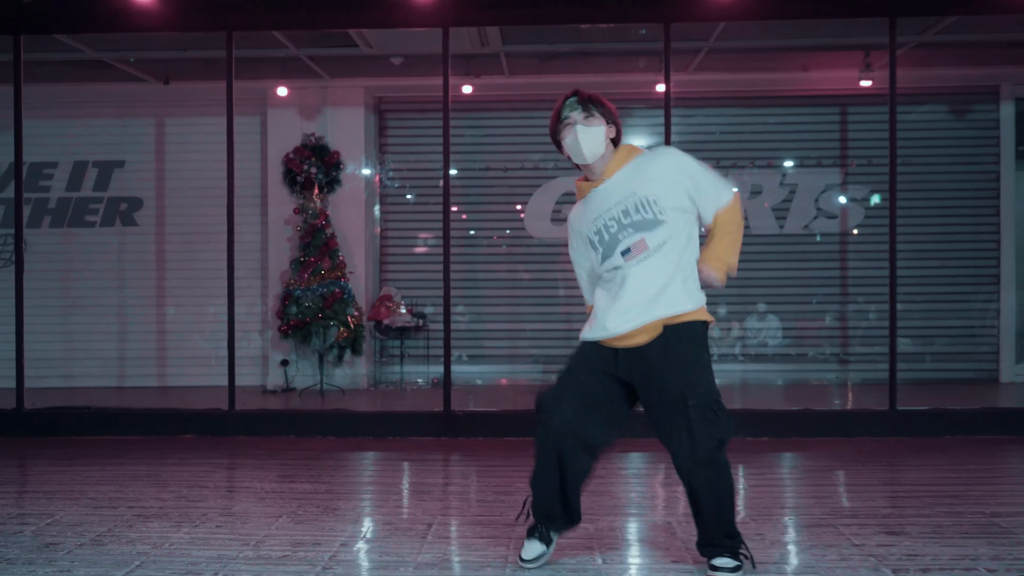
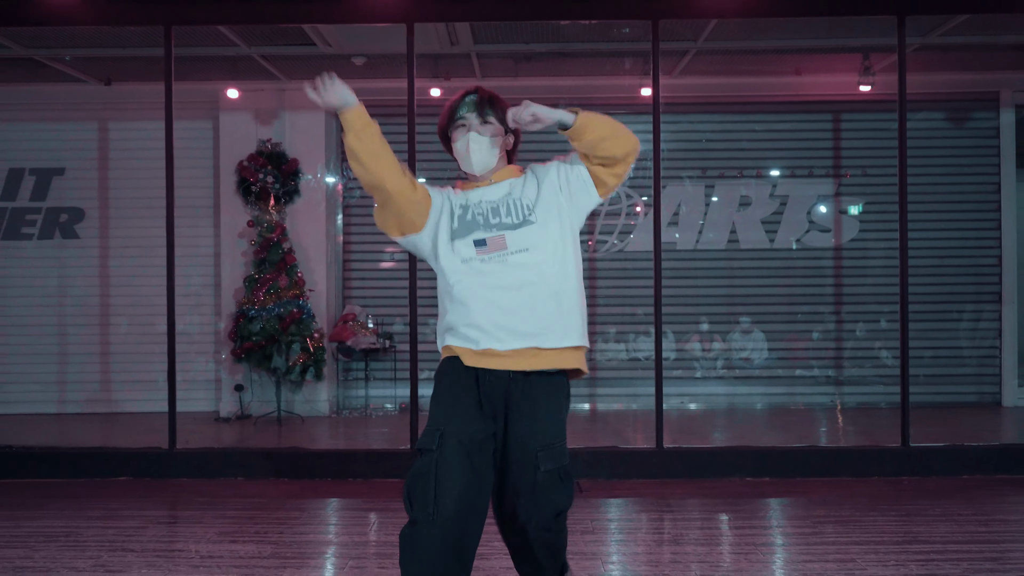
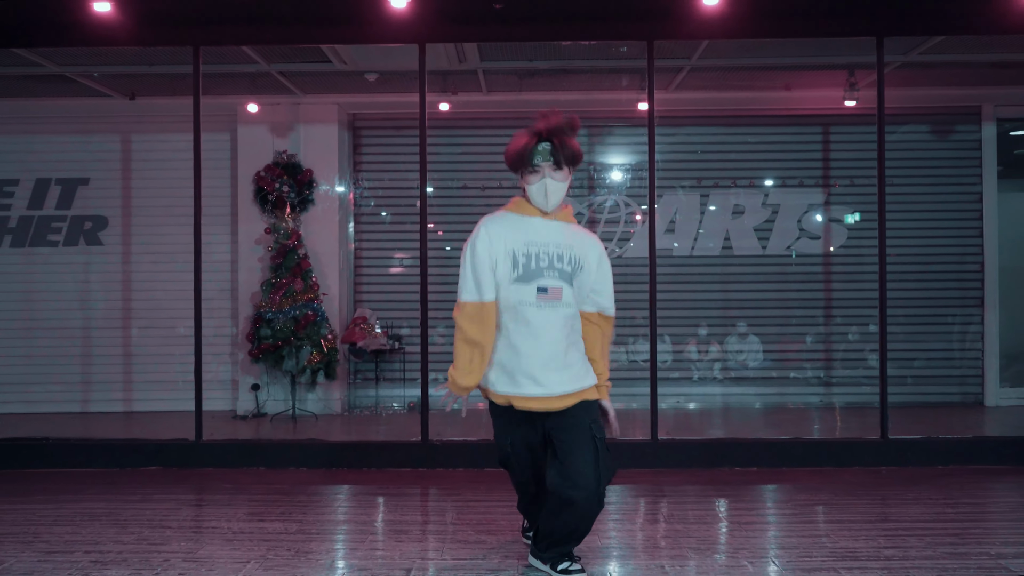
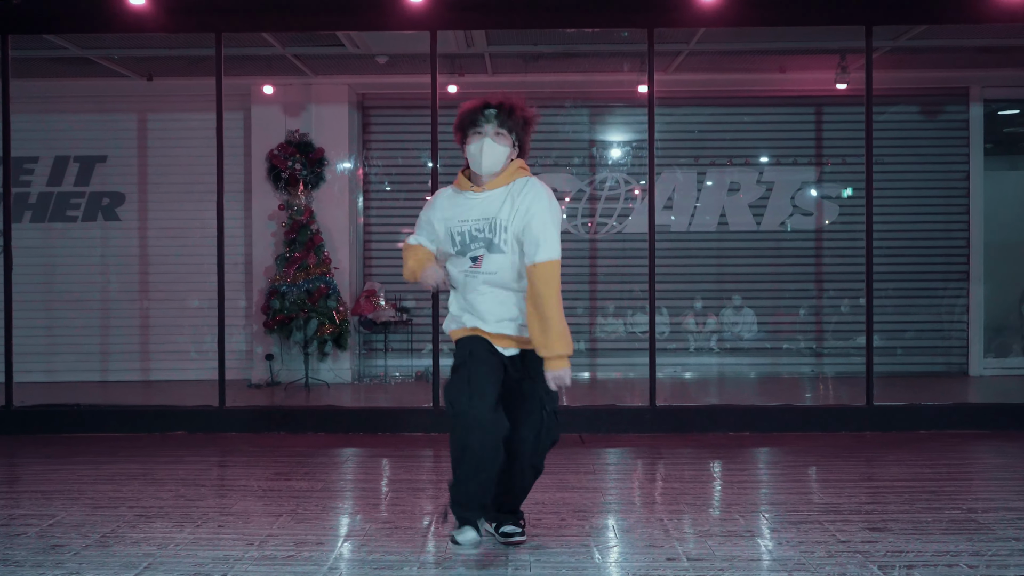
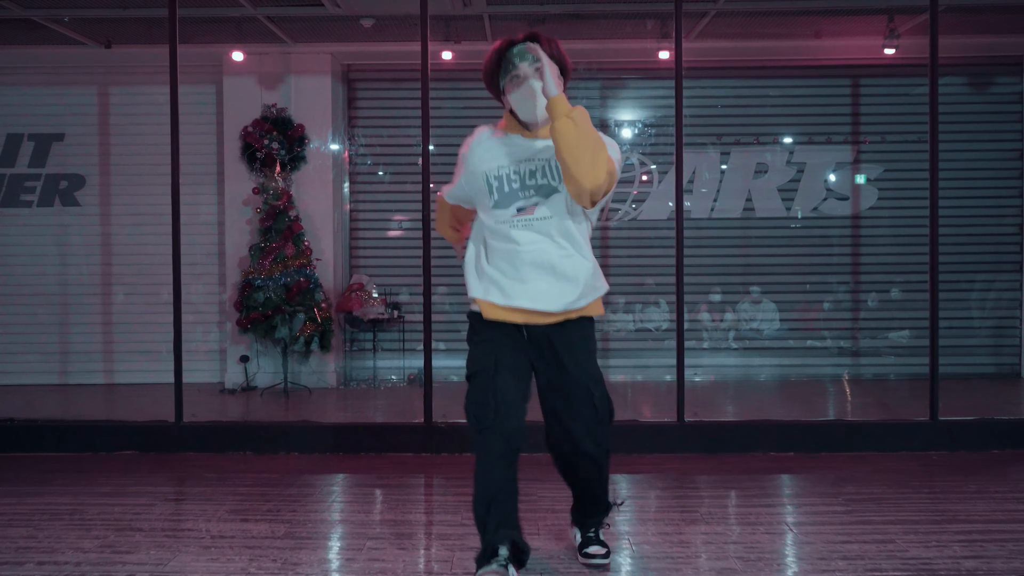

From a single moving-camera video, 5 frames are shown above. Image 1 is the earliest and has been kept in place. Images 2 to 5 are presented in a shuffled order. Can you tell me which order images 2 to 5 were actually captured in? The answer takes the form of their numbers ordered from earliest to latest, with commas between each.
2, 3, 4, 5
